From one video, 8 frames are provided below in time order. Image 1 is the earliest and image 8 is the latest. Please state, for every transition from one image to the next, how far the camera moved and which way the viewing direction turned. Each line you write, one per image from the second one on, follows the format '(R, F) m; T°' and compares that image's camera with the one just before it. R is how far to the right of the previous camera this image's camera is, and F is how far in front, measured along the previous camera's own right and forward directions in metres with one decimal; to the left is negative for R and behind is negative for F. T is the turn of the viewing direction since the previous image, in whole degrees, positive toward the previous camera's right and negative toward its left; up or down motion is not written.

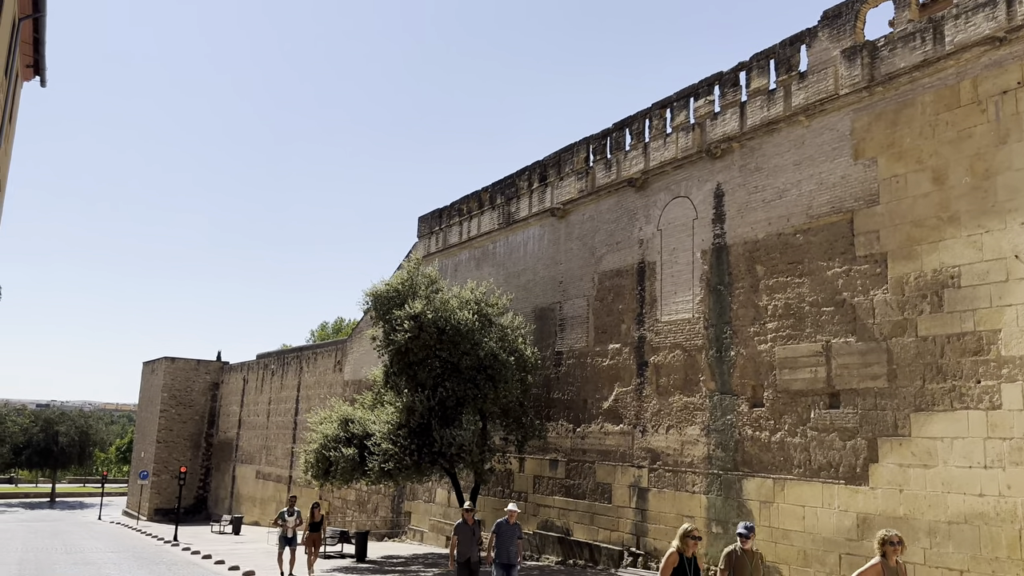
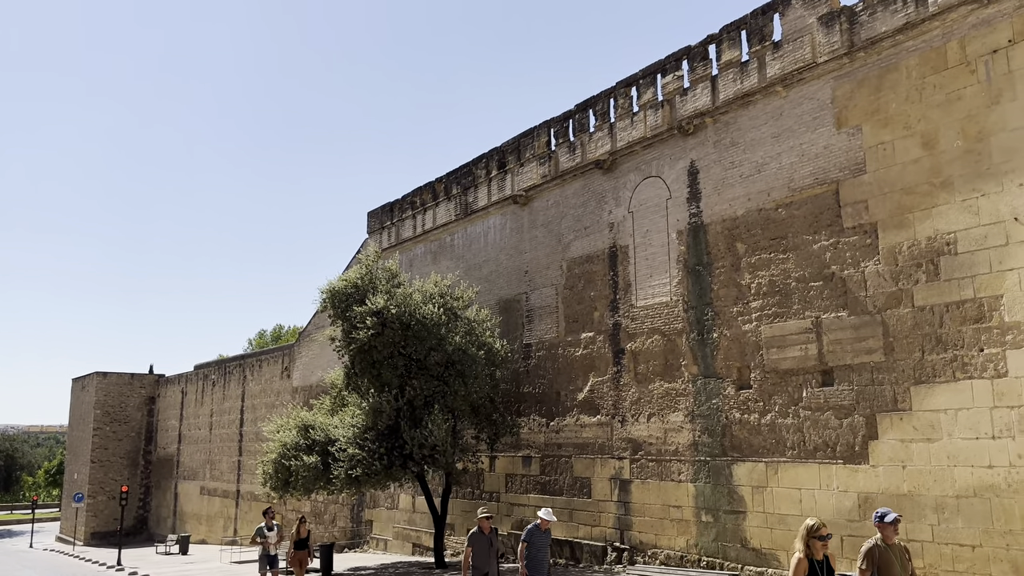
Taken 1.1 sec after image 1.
(-0.4, +0.5) m; +4°
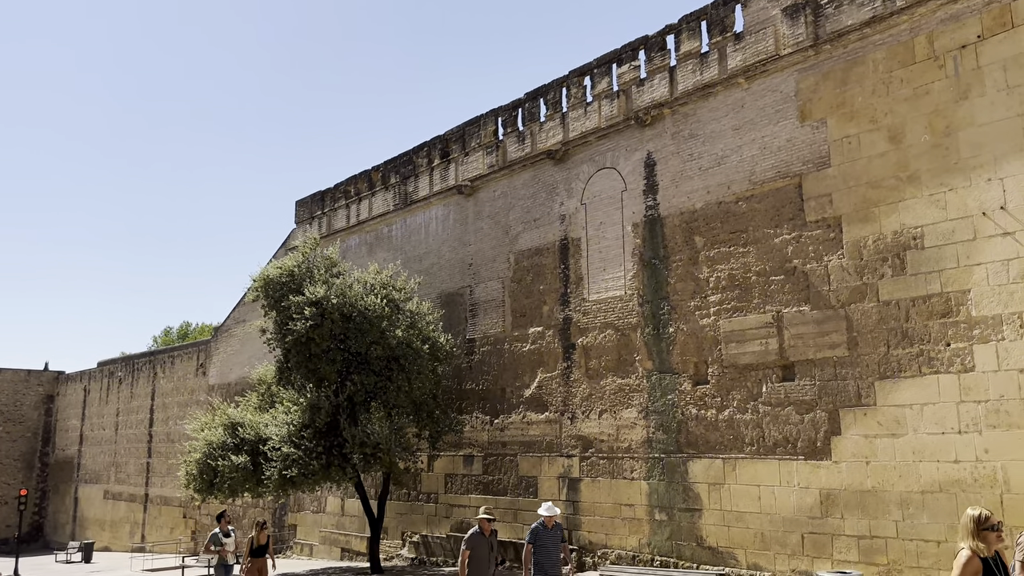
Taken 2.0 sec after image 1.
(-0.4, +0.4) m; +6°
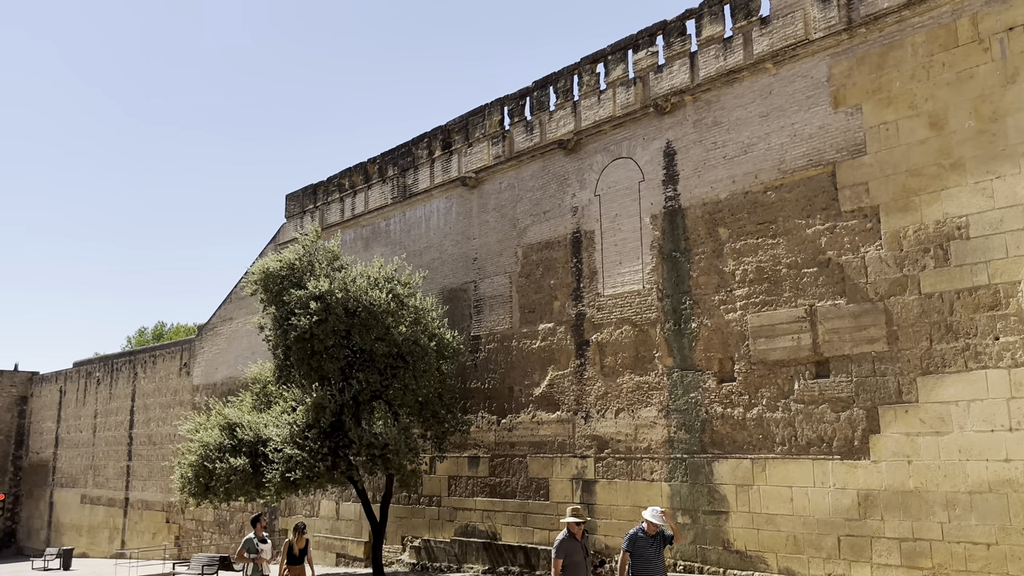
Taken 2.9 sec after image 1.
(-0.5, +0.4) m; +2°
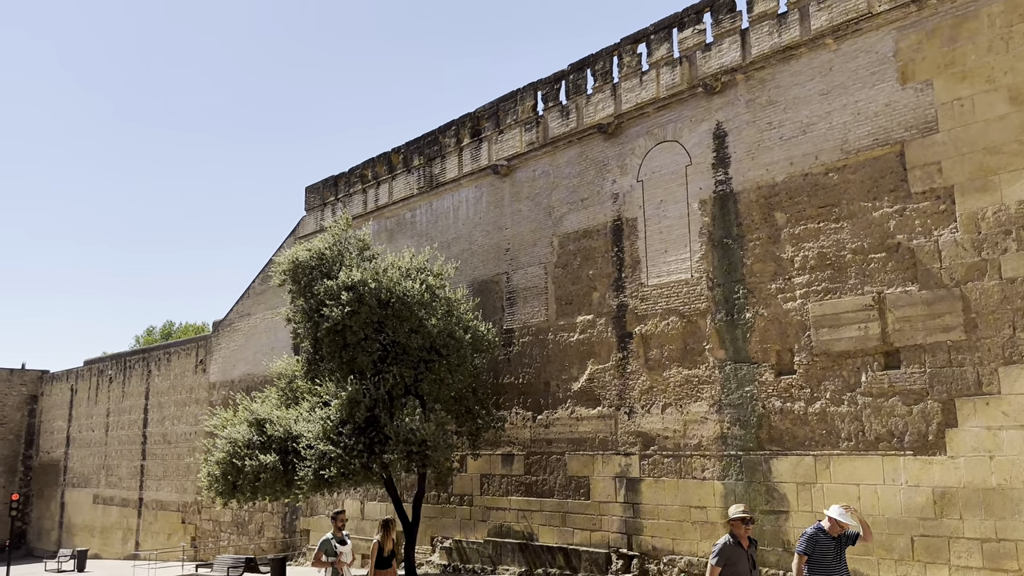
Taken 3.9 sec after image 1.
(-0.4, +0.4) m; 0°
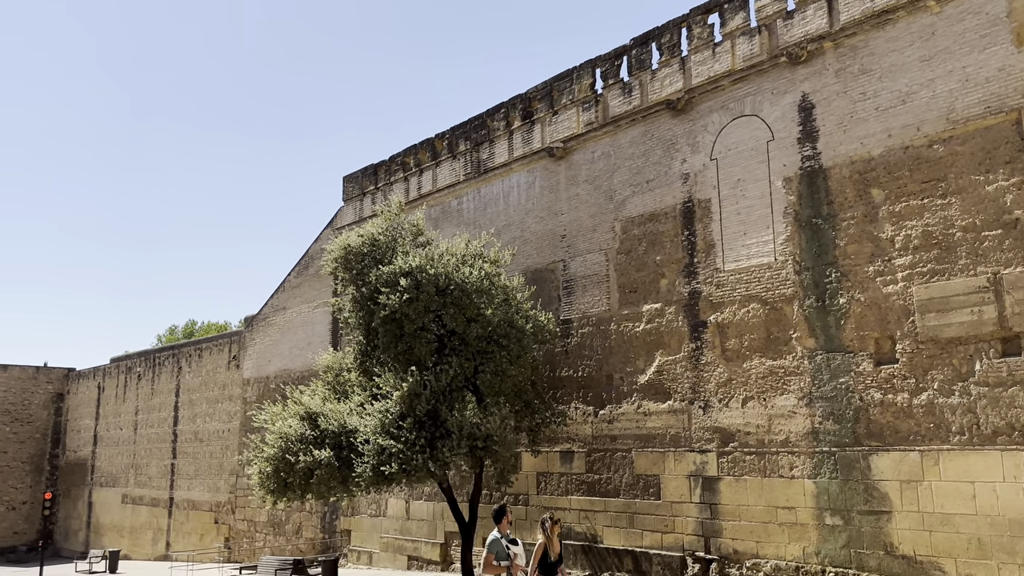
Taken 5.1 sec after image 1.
(-0.6, +0.6) m; -1°
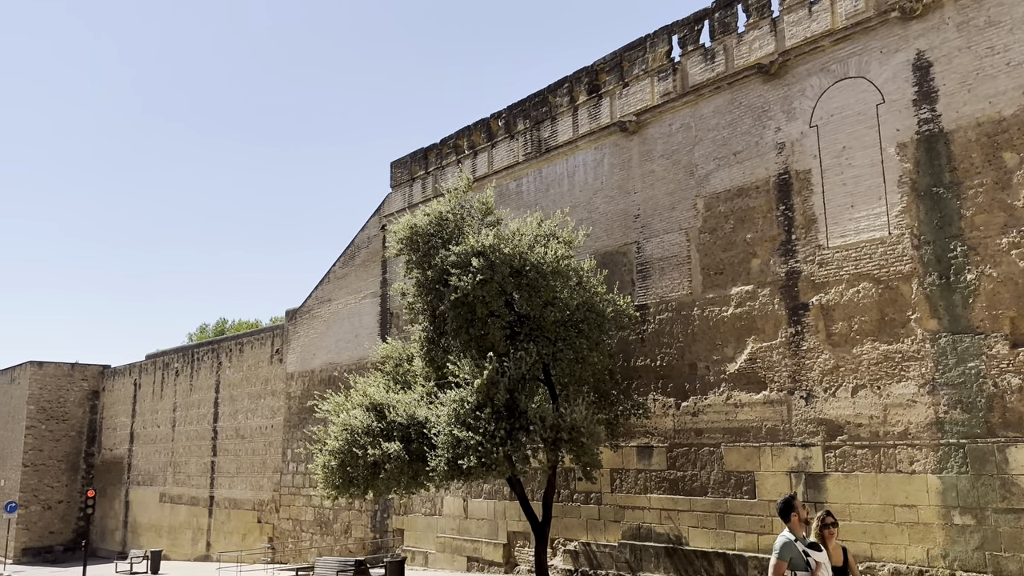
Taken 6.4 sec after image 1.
(-0.6, +0.7) m; -1°
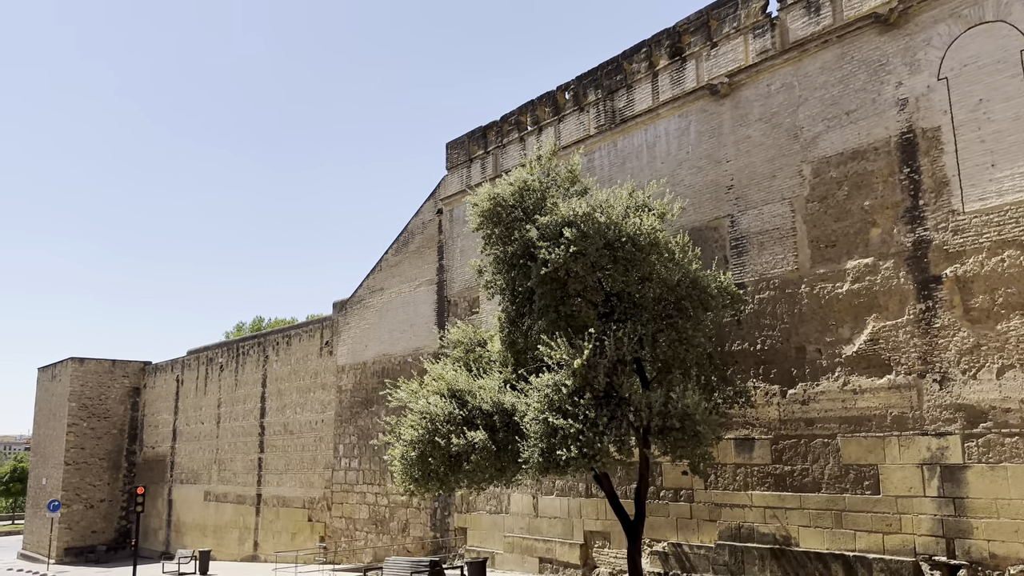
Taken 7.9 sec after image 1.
(-0.6, +0.7) m; -2°
